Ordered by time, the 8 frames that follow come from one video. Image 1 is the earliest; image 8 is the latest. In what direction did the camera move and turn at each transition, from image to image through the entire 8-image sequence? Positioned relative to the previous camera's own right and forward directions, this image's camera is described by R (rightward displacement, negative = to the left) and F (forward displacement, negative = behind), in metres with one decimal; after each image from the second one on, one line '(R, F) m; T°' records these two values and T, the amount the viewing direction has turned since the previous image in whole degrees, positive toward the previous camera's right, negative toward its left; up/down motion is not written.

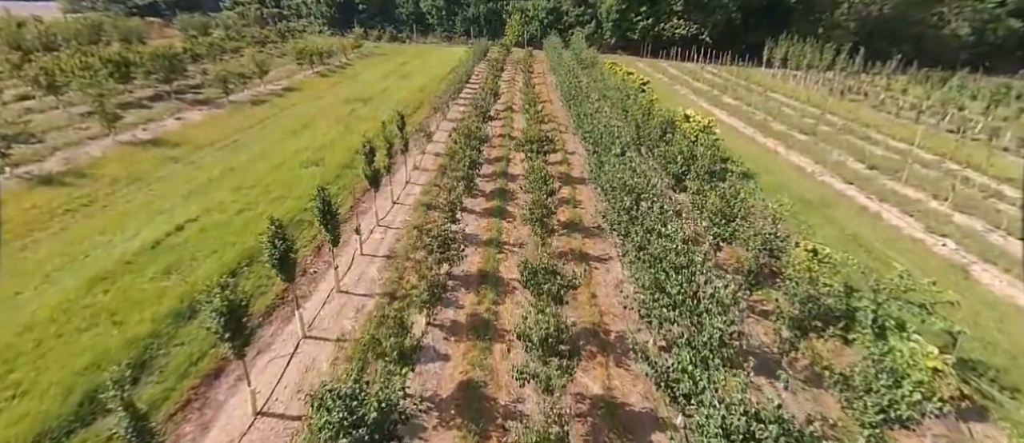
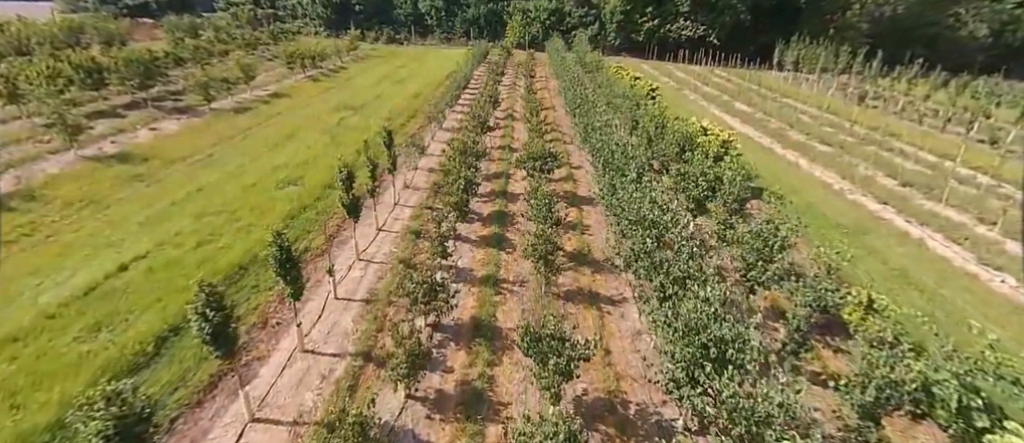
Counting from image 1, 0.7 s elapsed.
(+0.1, +2.1) m; 0°
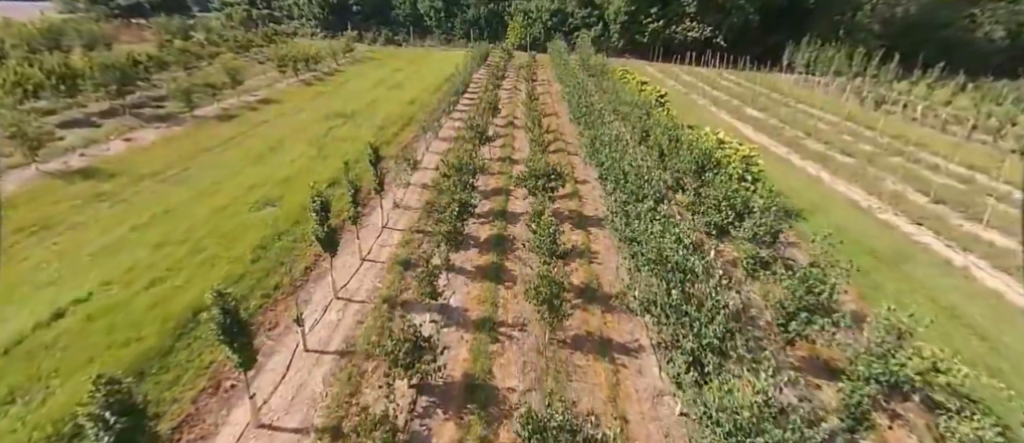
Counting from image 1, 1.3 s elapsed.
(+0.1, +1.8) m; 0°
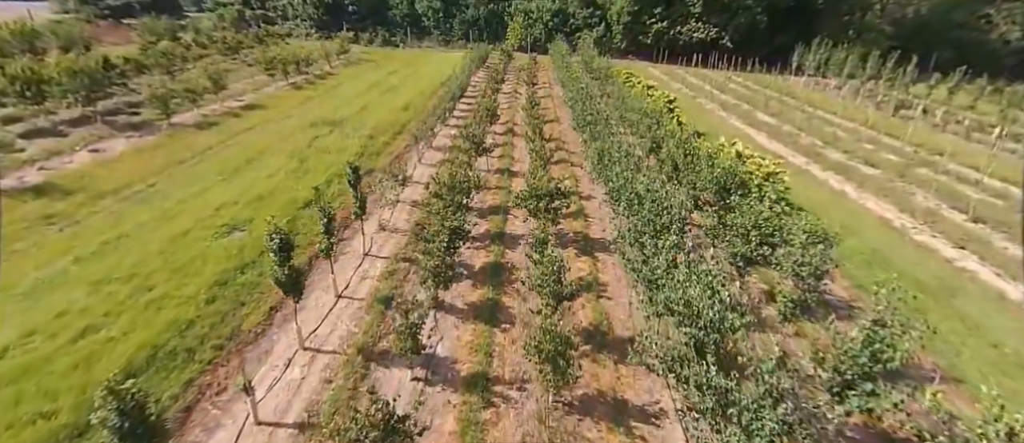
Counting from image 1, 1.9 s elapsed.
(+0.1, +1.9) m; 0°
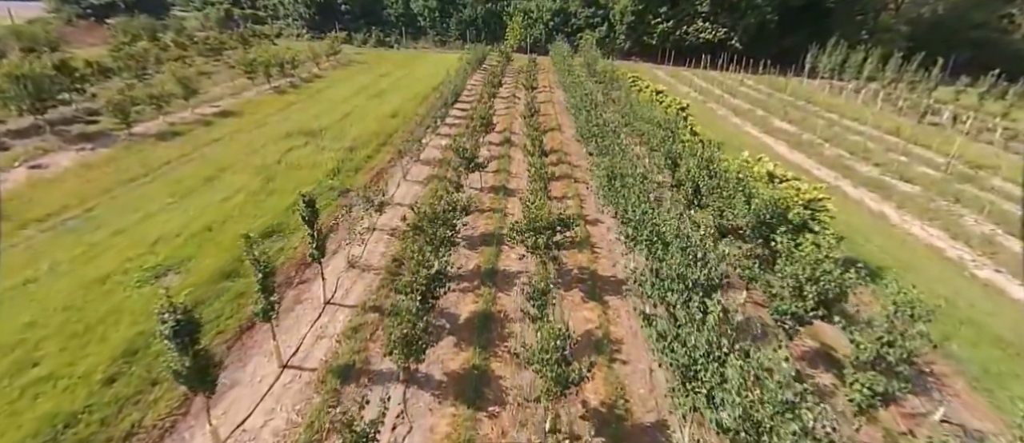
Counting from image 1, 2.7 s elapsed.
(+0.2, +2.7) m; 0°
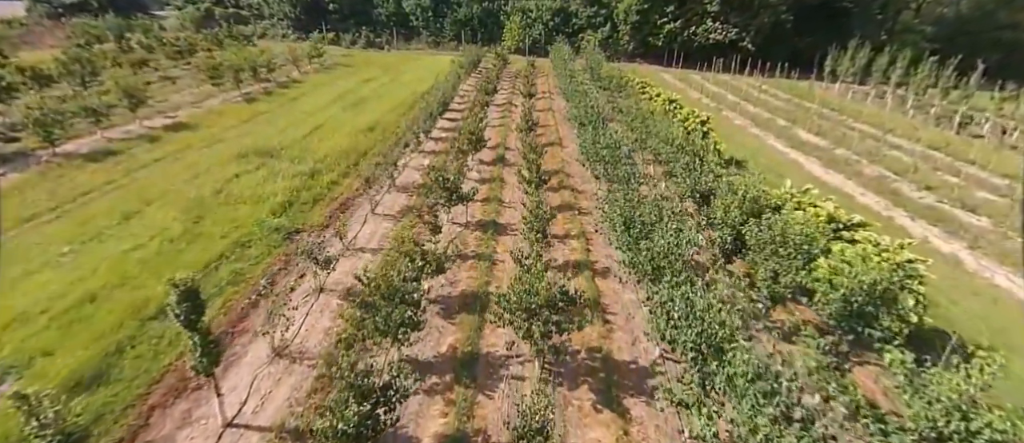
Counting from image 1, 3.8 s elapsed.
(+0.4, +3.8) m; 0°
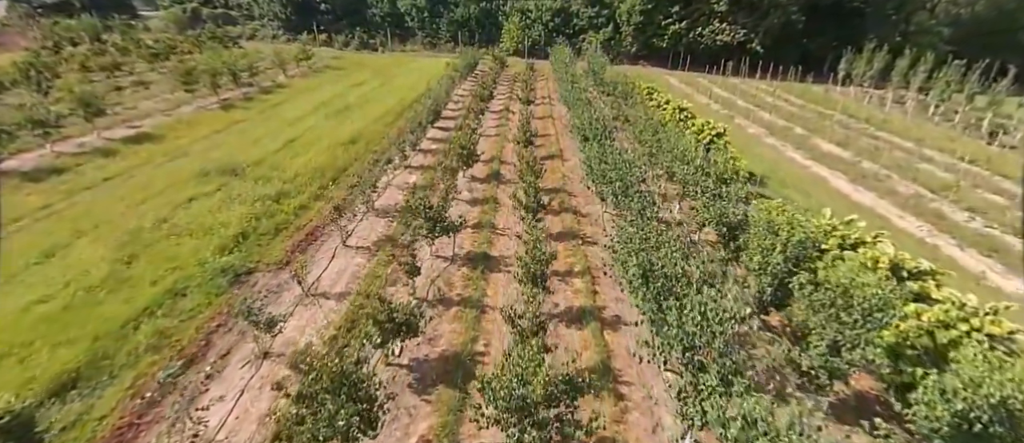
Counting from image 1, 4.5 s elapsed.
(+0.2, +2.5) m; 0°
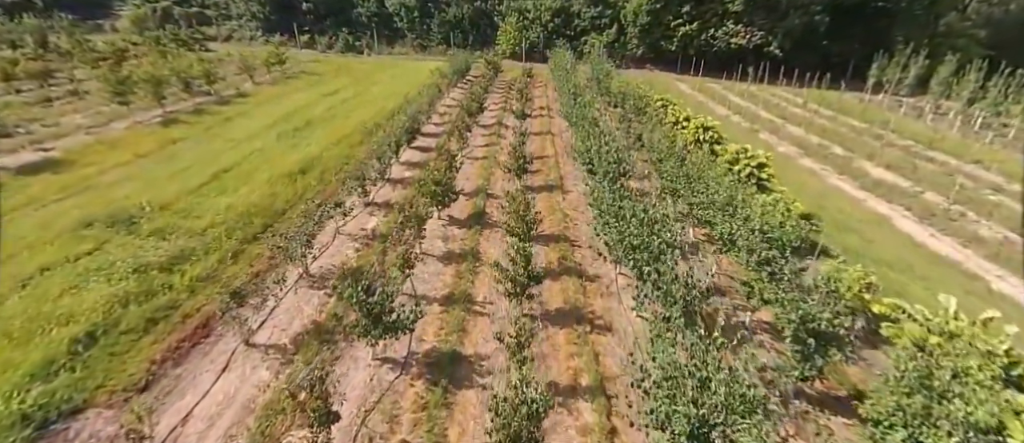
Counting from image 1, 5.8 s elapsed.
(+0.5, +4.7) m; 0°
